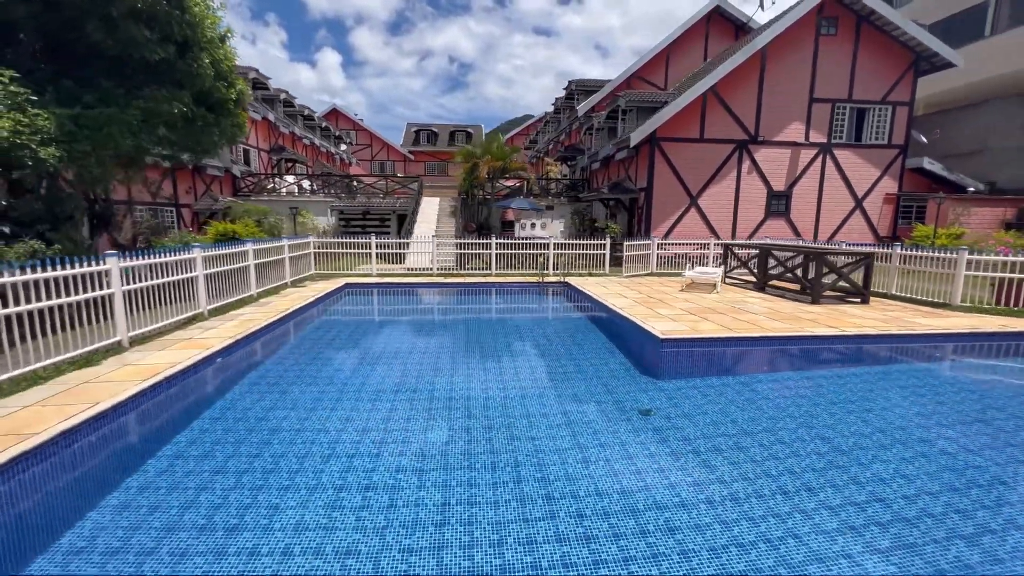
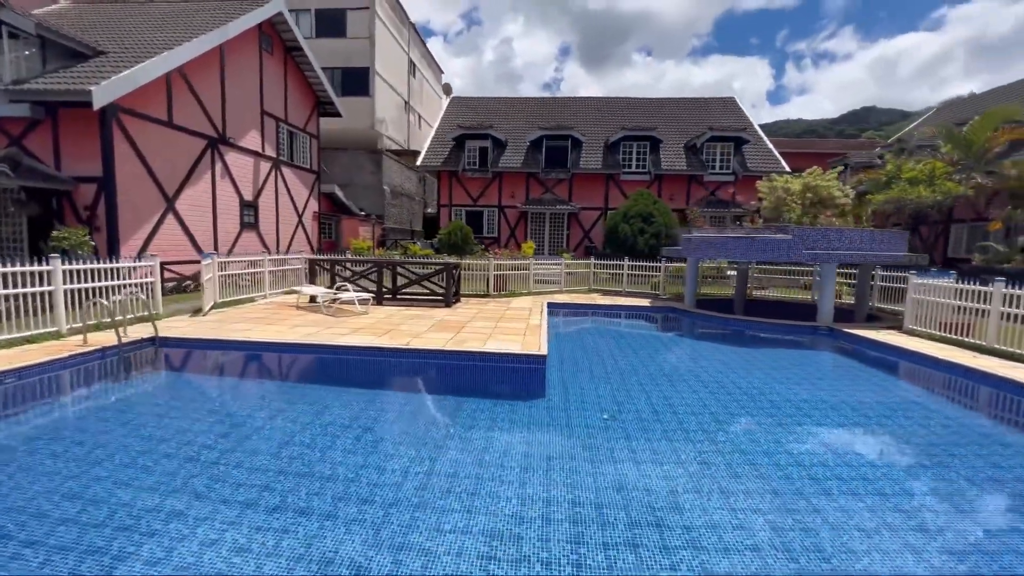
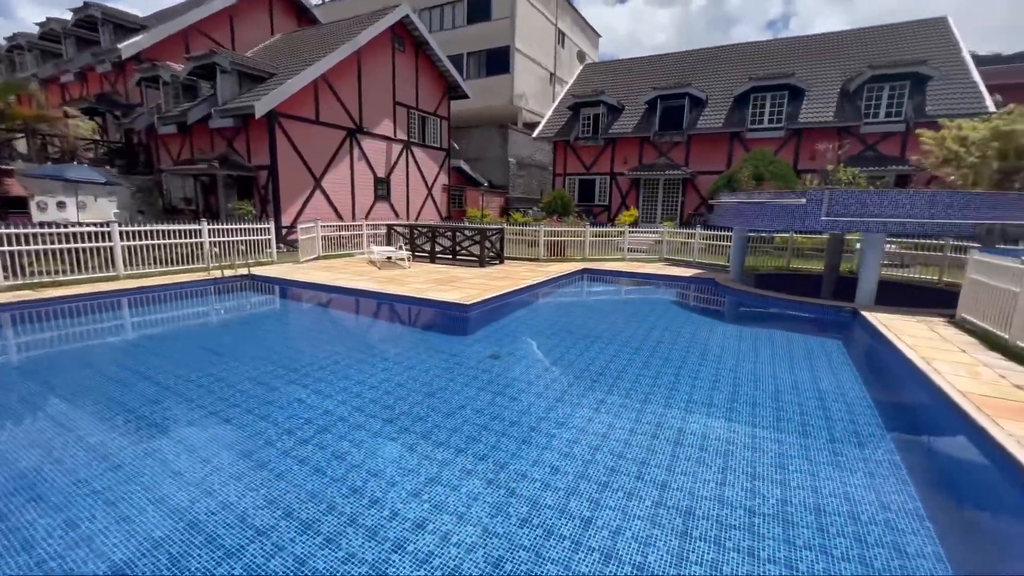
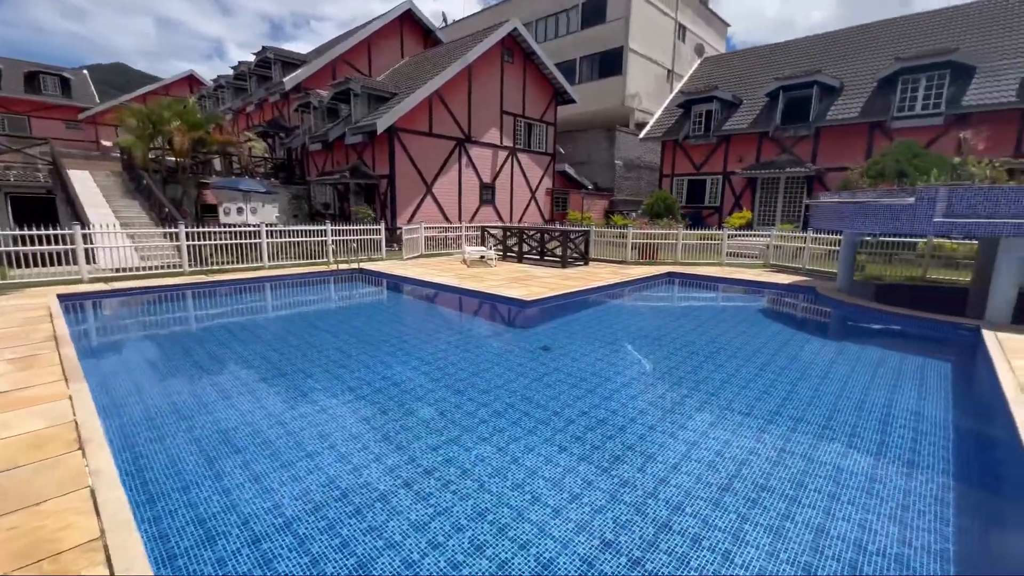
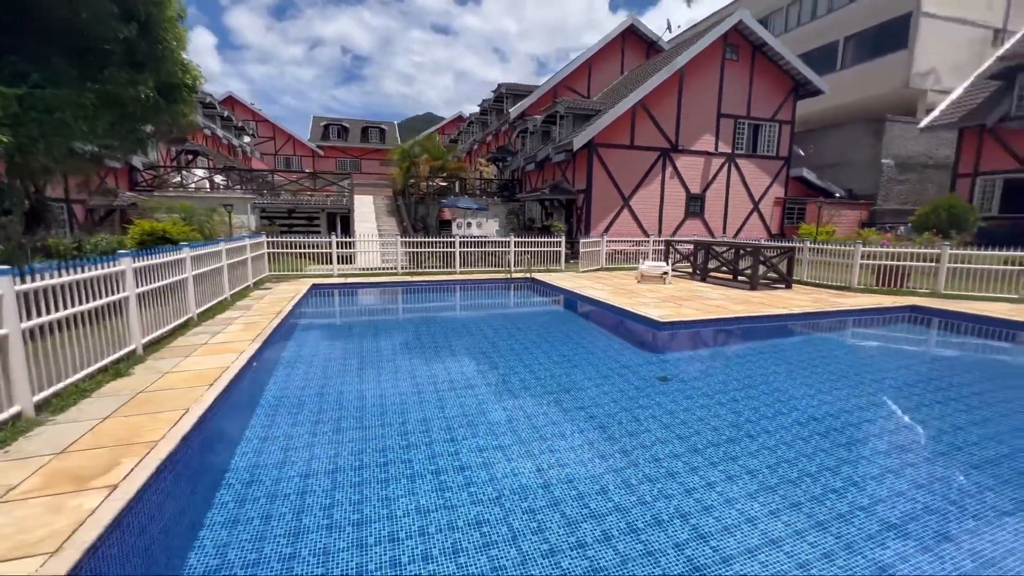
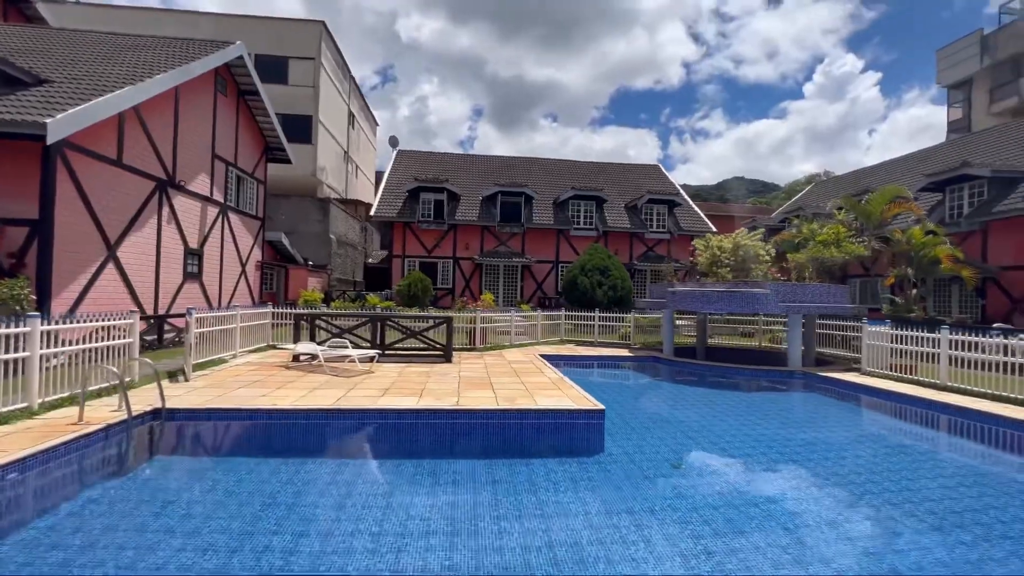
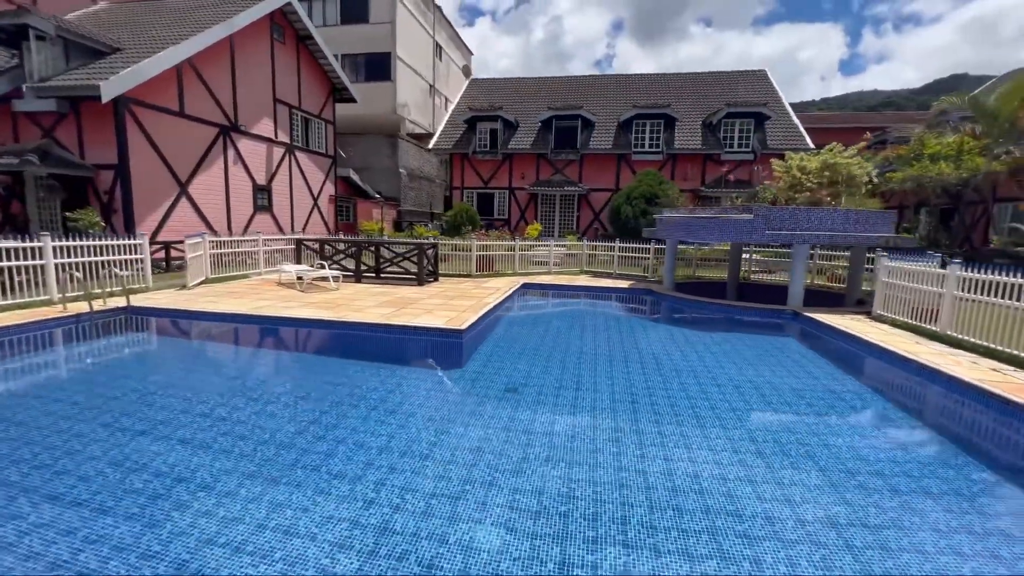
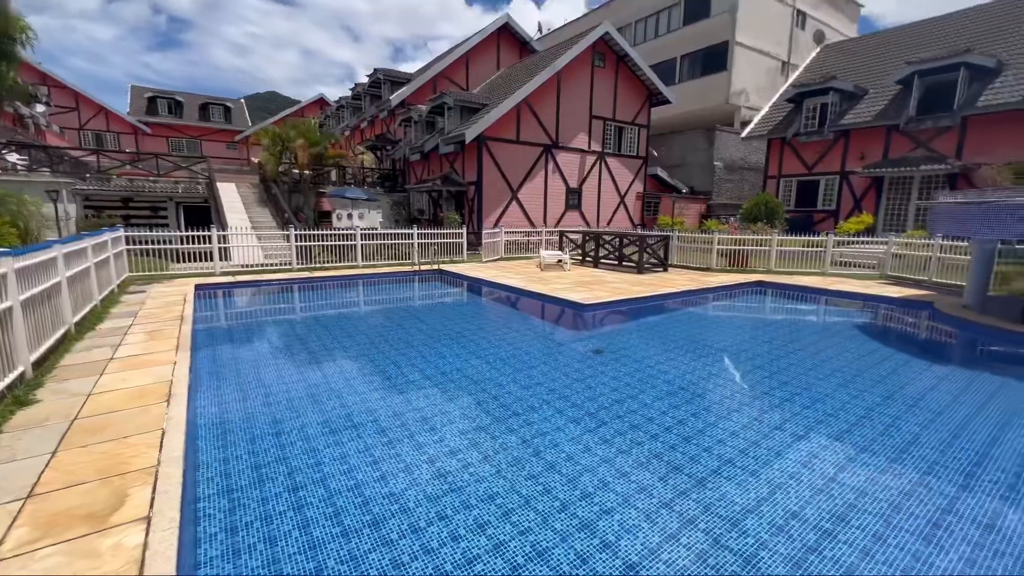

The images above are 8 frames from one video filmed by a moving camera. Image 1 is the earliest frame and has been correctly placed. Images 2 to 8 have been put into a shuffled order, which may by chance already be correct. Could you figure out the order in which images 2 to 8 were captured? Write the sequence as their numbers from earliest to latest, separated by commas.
5, 8, 4, 3, 7, 2, 6
